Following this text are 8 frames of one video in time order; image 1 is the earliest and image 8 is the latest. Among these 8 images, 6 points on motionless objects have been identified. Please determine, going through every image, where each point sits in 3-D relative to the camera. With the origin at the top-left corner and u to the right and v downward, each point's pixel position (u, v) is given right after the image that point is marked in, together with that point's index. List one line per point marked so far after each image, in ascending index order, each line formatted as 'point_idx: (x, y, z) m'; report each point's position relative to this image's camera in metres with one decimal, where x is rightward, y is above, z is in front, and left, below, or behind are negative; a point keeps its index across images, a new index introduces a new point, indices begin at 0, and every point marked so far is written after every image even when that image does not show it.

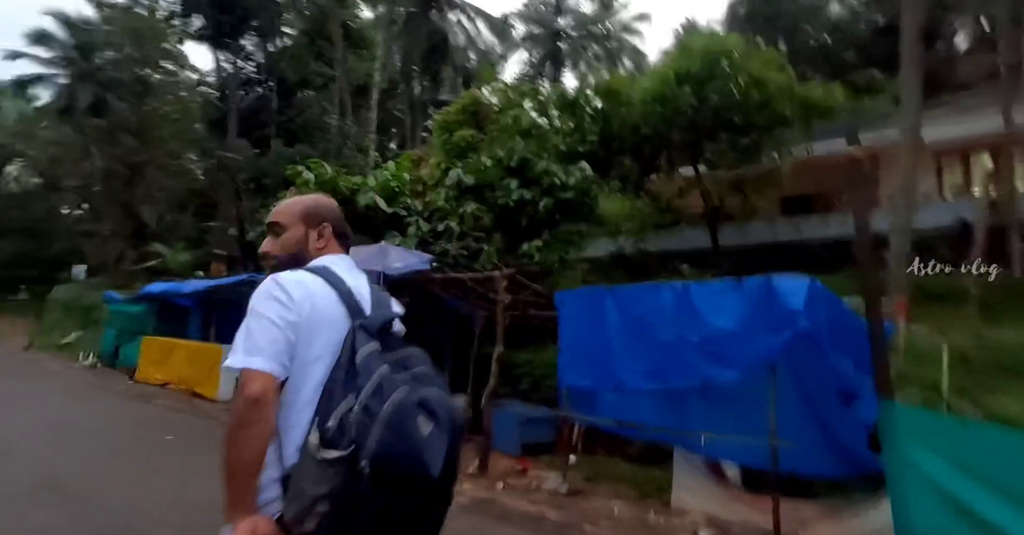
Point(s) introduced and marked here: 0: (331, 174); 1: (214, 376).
0: (-3.4, +1.8, +9.3) m
1: (-7.4, -2.7, +12.5) m
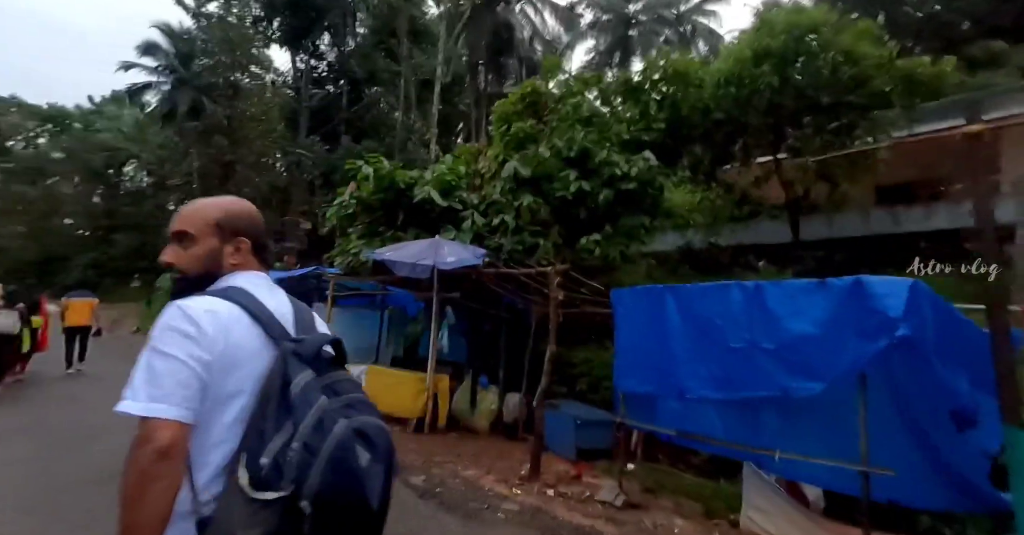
0: (-2.3, +1.9, +9.4) m
1: (-5.9, -2.5, +13.1) m
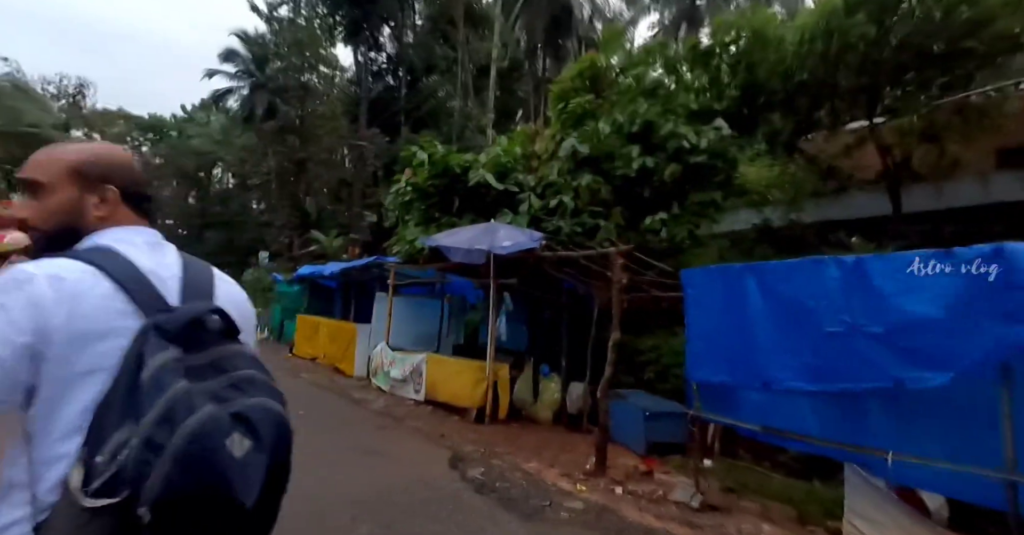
0: (-1.3, +2.1, +9.2) m
1: (-4.3, -2.3, +13.5) m
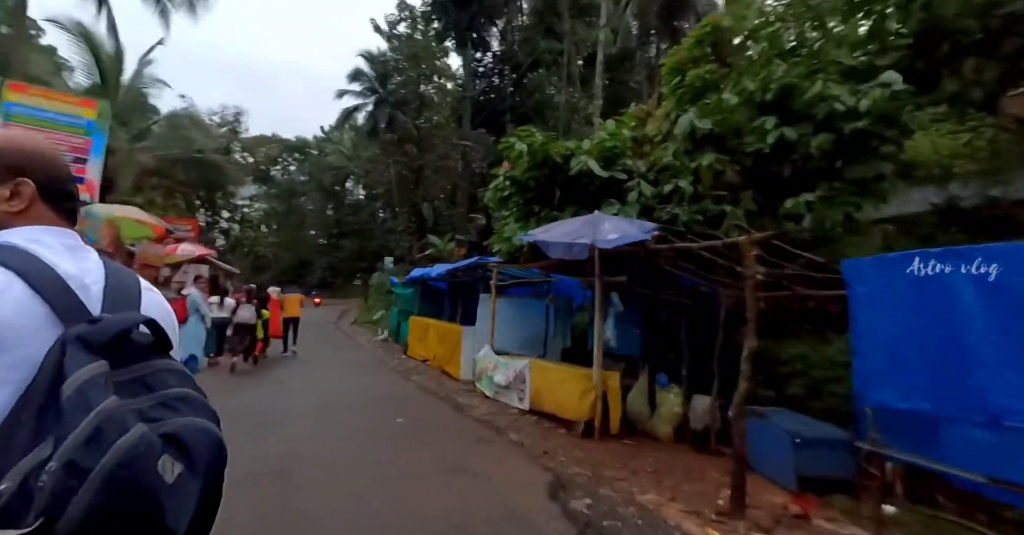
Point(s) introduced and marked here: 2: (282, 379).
0: (+0.5, +2.1, +8.5) m
1: (-1.4, -2.3, +13.3) m
2: (-5.0, -2.5, +11.0) m
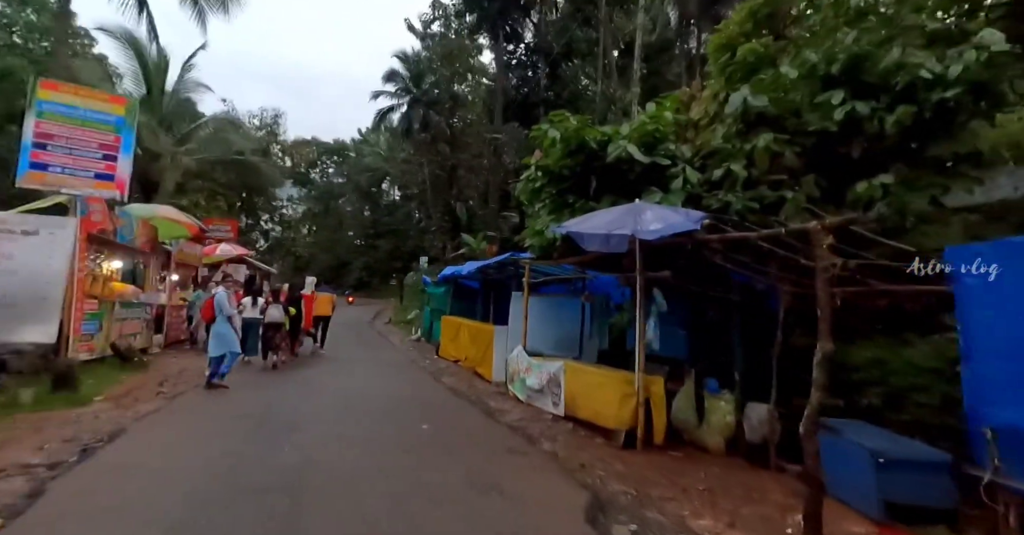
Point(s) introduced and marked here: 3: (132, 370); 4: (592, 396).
0: (+1.0, +2.2, +7.9) m
1: (-0.5, -2.2, +12.8) m
2: (-4.3, -2.4, +10.8) m
3: (-8.1, -2.2, +10.9) m
4: (+1.2, -1.9, +7.3) m
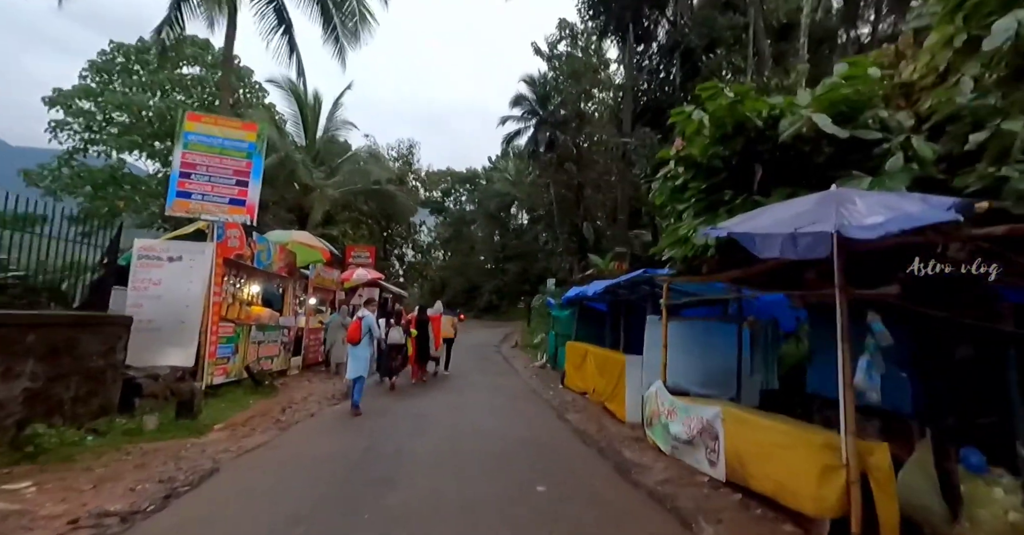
0: (+2.7, +2.0, +6.1) m
1: (+2.4, -2.7, +11.0) m
2: (-1.7, -2.8, +10.0) m
3: (-5.4, -2.7, +11.0) m
4: (+2.7, -2.0, +5.3) m
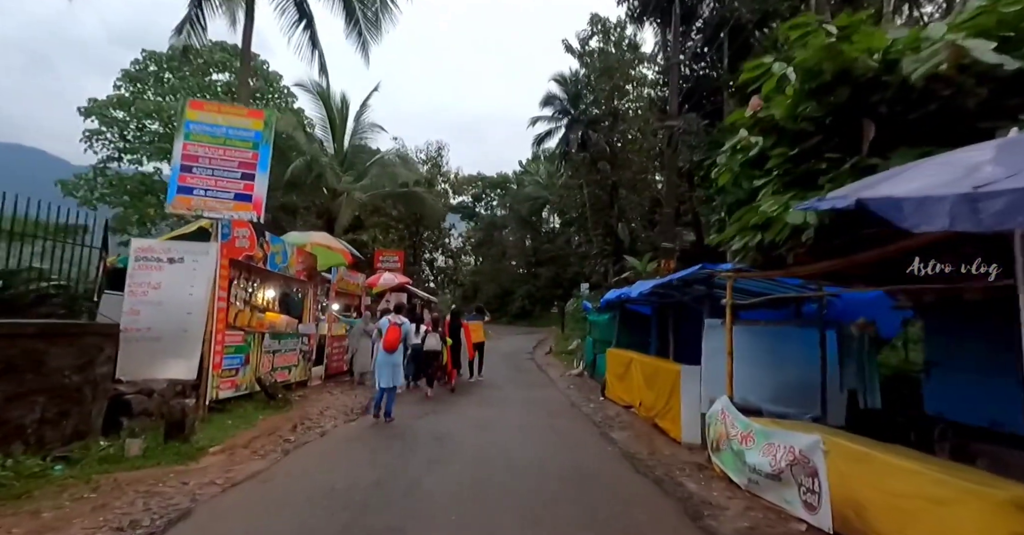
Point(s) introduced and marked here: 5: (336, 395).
0: (+3.0, +2.1, +4.7) m
1: (+3.1, -2.6, +9.6) m
2: (-1.0, -2.8, +8.8) m
3: (-4.7, -2.8, +10.1) m
4: (+3.0, -1.9, +3.9) m
5: (-4.5, -3.3, +13.2) m
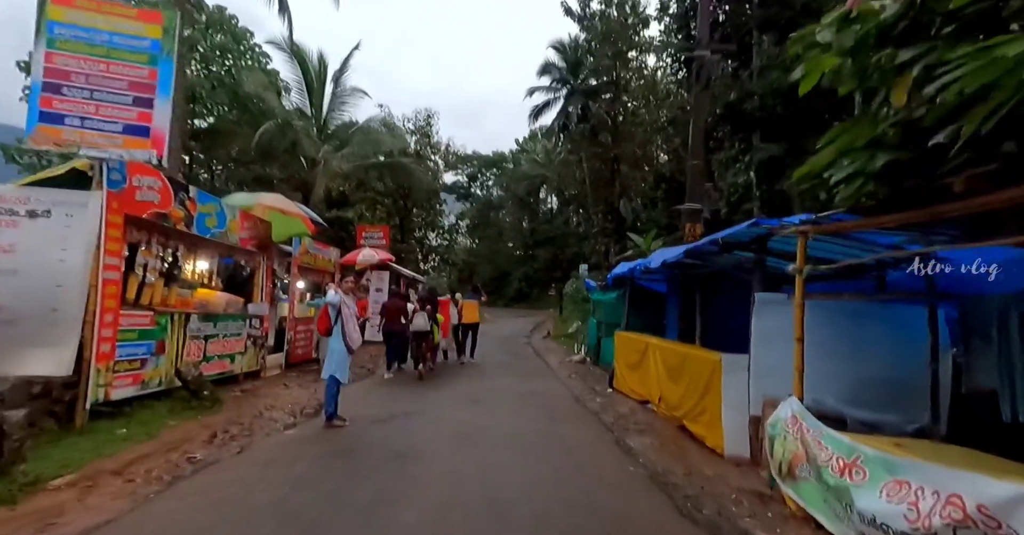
0: (+2.9, +2.5, +2.4) m
1: (+3.0, -2.0, +7.4) m
2: (-1.2, -2.3, +6.6) m
3: (-4.8, -2.2, +7.8) m
4: (+2.9, -1.5, +1.7) m
5: (-4.7, -2.6, +10.9) m
